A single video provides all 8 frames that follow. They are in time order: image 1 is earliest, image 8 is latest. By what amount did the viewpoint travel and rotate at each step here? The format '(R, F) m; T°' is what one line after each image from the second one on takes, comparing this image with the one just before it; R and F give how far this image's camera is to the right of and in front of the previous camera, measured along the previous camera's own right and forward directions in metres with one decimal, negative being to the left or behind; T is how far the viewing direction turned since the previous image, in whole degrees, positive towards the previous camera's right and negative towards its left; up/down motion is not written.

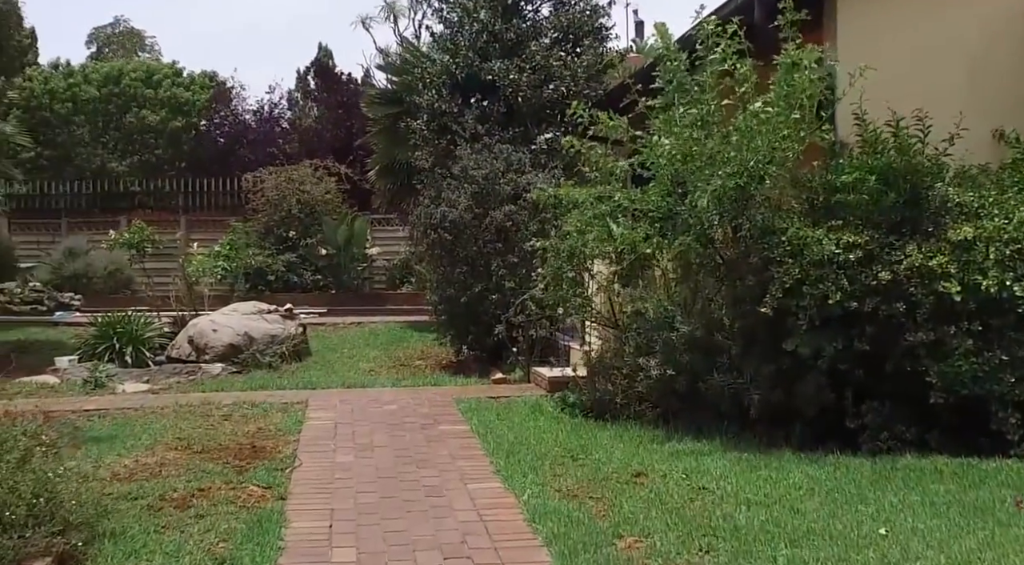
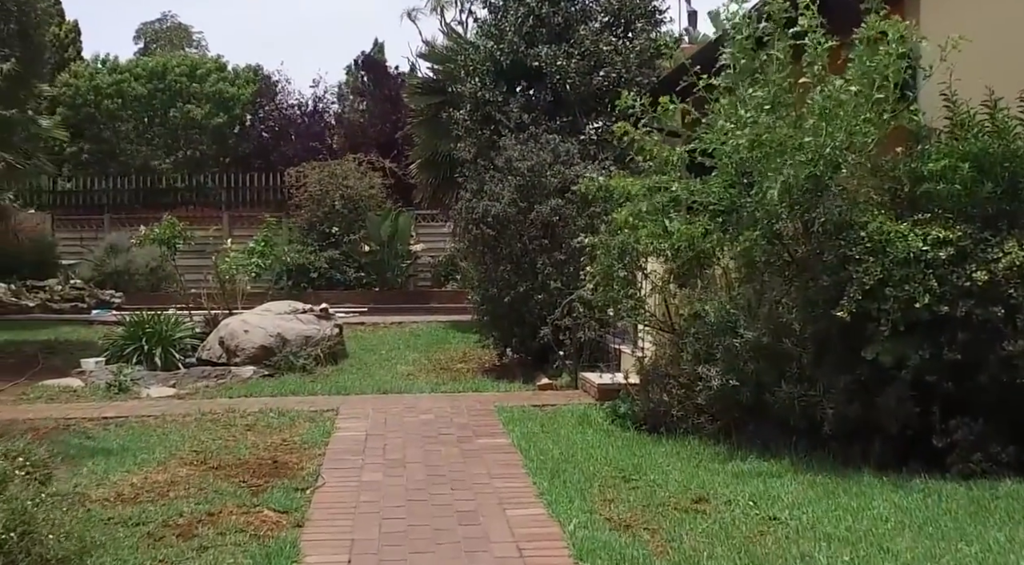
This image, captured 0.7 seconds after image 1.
(0.0, +0.7) m; -3°
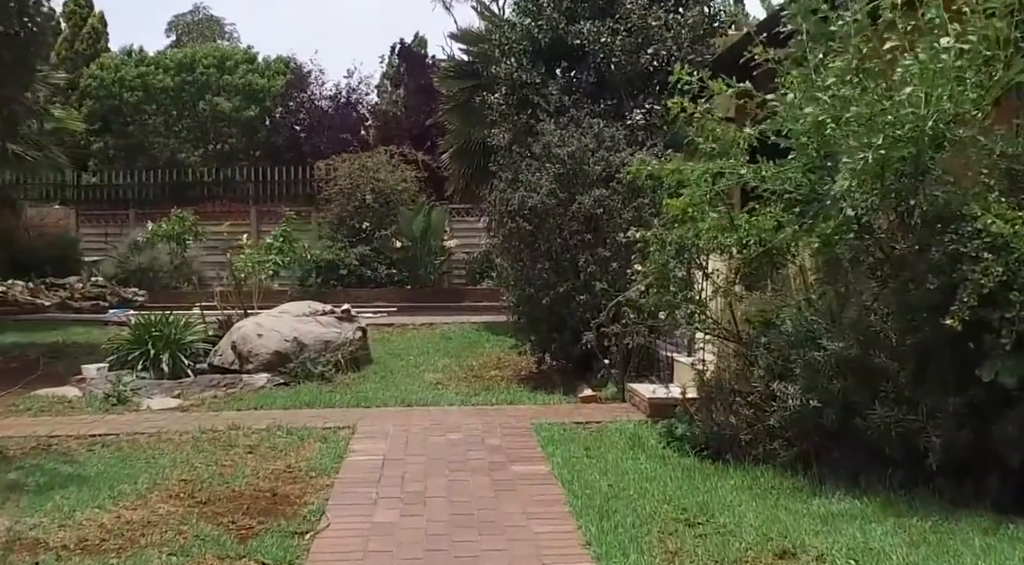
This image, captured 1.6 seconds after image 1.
(0.0, +1.0) m; -2°
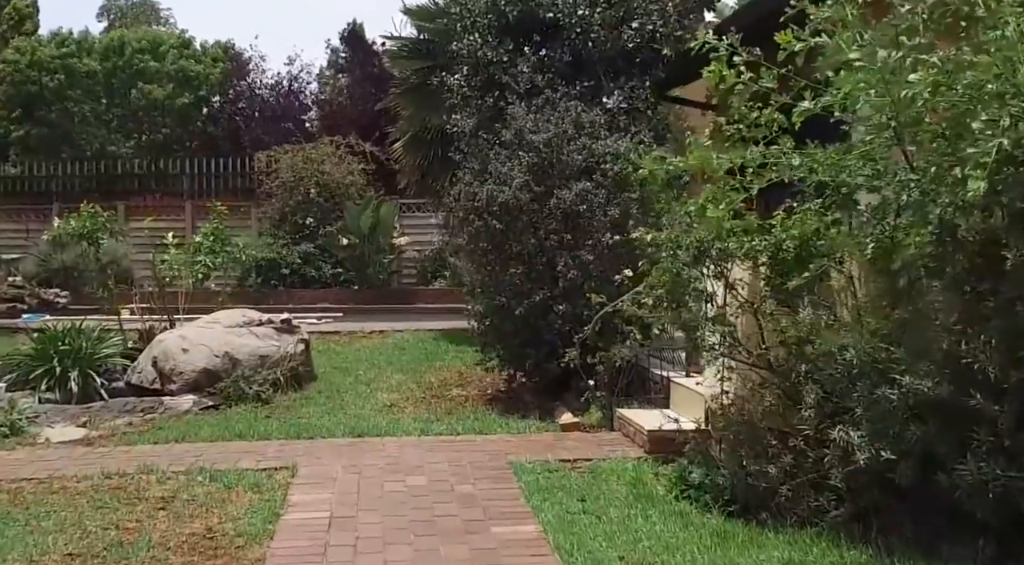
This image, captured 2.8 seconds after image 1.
(-0.2, +1.3) m; +3°
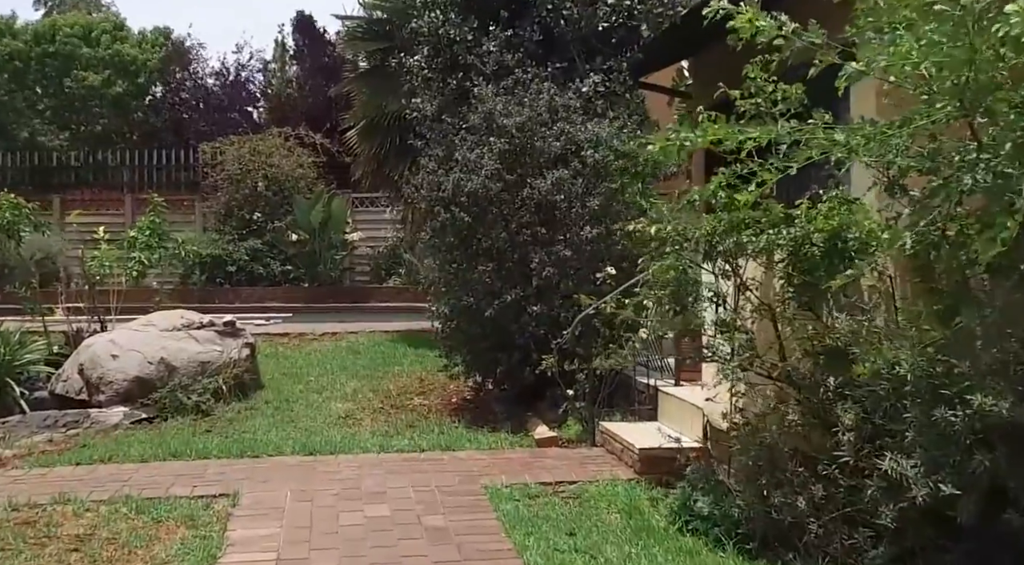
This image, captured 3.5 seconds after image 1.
(-0.1, +0.8) m; +3°
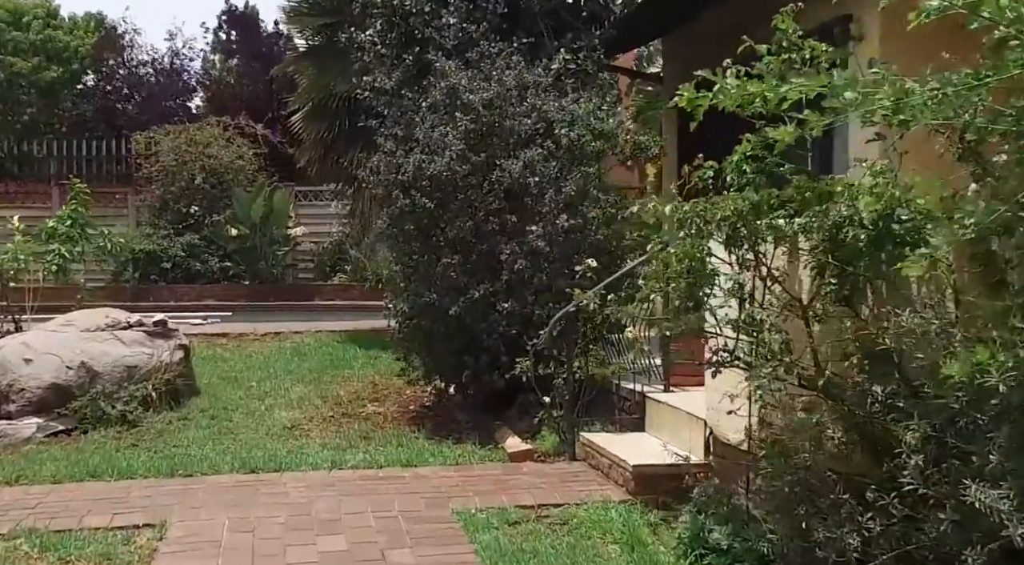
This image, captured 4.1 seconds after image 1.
(-0.2, +0.7) m; +3°
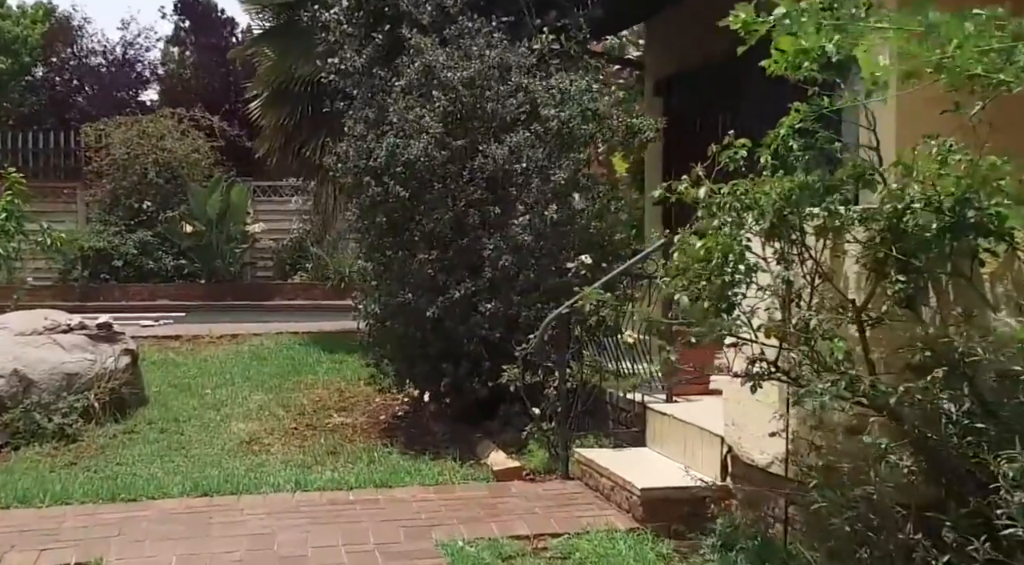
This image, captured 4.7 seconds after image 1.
(-0.1, +0.6) m; +2°
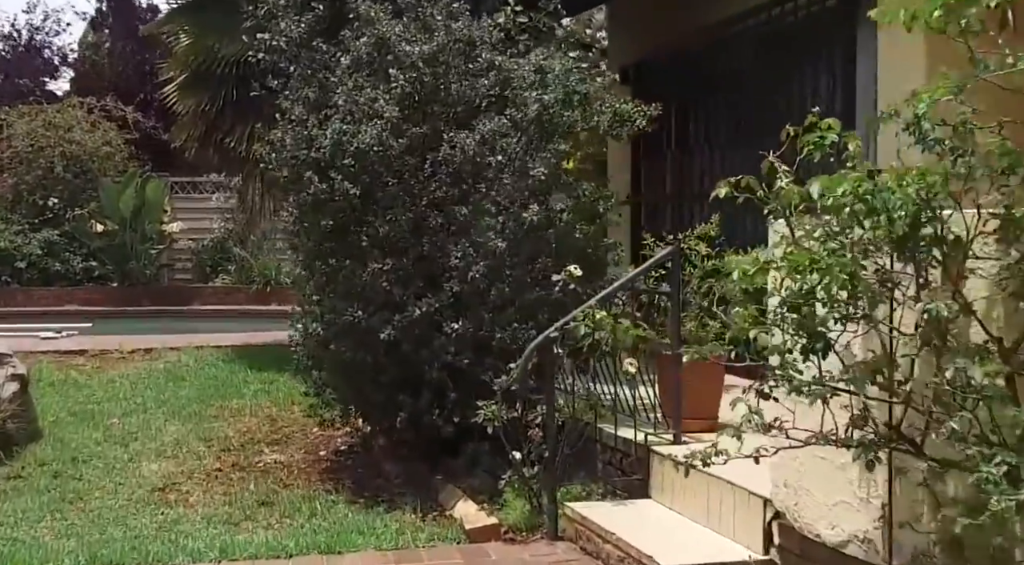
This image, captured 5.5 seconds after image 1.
(-0.2, +0.9) m; +4°
